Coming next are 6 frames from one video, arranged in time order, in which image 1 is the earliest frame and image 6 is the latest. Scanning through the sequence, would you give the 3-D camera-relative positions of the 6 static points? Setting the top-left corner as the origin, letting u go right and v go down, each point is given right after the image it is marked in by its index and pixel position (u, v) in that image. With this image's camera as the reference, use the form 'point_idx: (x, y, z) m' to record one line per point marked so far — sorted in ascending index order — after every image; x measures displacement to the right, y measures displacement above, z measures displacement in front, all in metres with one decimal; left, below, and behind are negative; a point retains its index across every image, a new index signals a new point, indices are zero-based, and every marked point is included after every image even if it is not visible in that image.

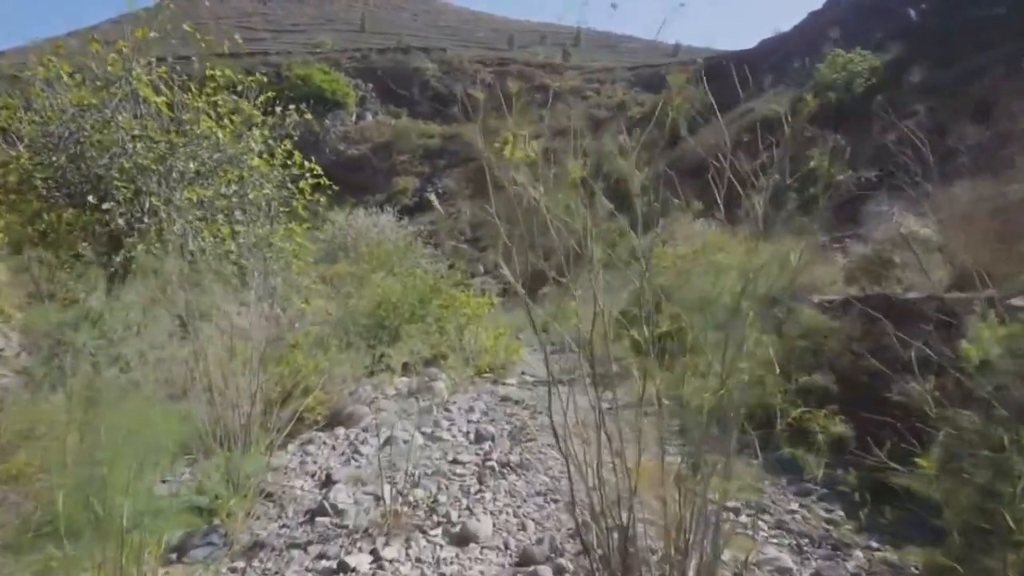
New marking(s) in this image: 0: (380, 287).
0: (-1.5, 0.0, +8.1) m
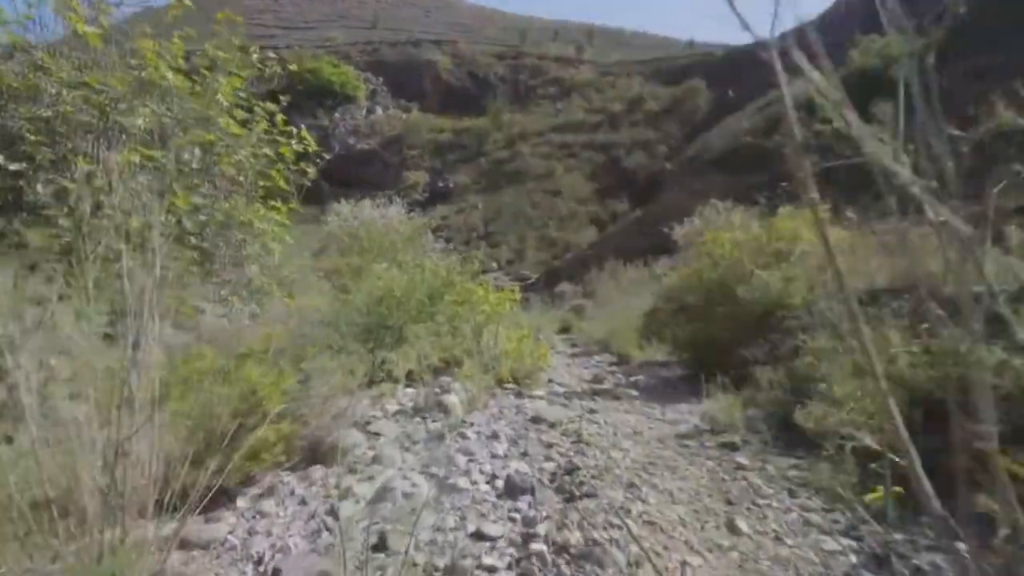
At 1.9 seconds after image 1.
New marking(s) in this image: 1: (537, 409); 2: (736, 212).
0: (-1.2, +0.1, +6.8) m
1: (+0.2, -0.9, +5.2) m
2: (+3.2, +1.1, +10.2) m
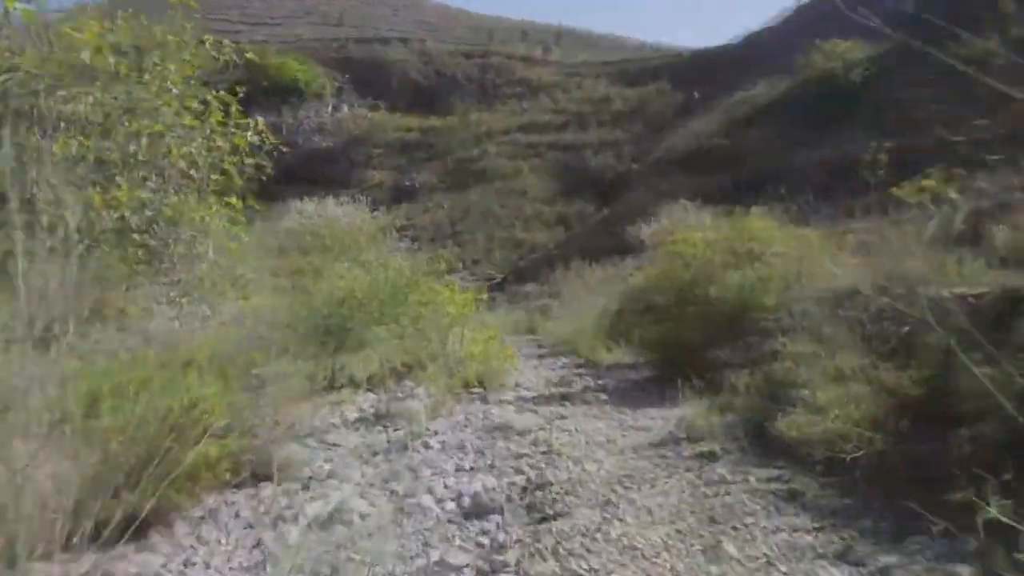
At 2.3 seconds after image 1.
0: (-1.5, +0.1, +6.5) m
1: (0.0, -0.9, +5.0) m
2: (+2.7, +1.1, +10.2) m
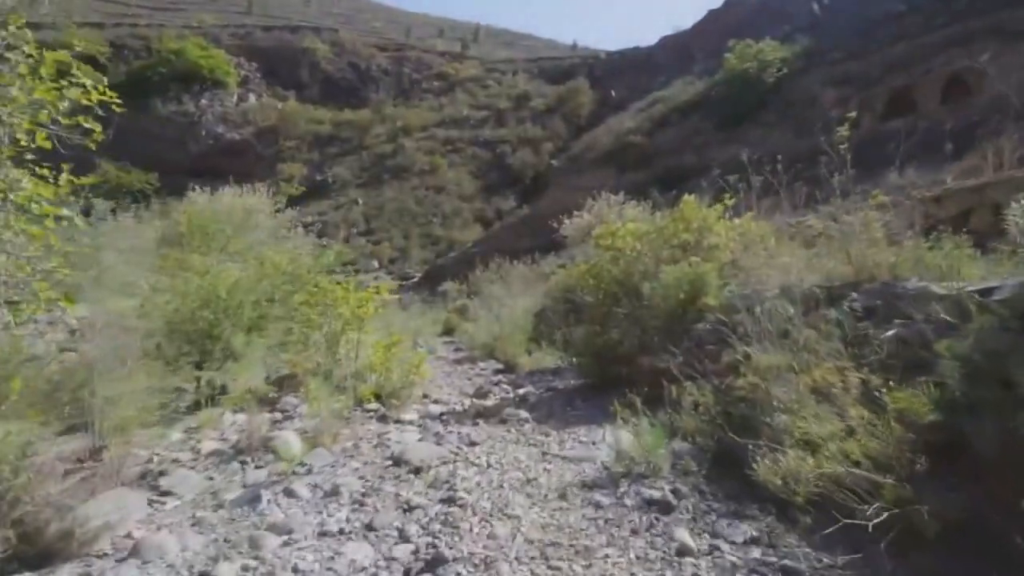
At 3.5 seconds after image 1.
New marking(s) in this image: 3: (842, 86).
0: (-2.3, +0.1, +5.4) m
1: (-0.6, -0.9, +4.0) m
2: (+1.5, +1.1, +9.5) m
3: (+8.6, +5.2, +18.9) m
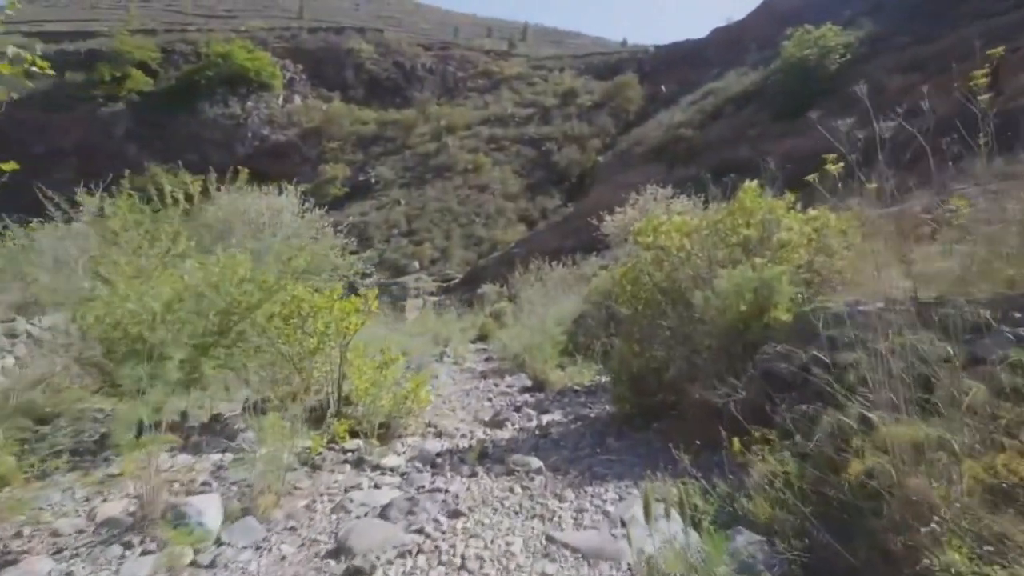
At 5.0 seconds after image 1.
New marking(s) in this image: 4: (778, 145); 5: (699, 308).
0: (-2.2, 0.0, +4.5) m
1: (-0.6, -0.9, +3.0) m
2: (+1.9, +1.0, +8.3) m
3: (+9.6, +5.2, +17.2) m
4: (+6.6, +3.6, +17.9) m
5: (+1.1, -0.1, +4.3) m
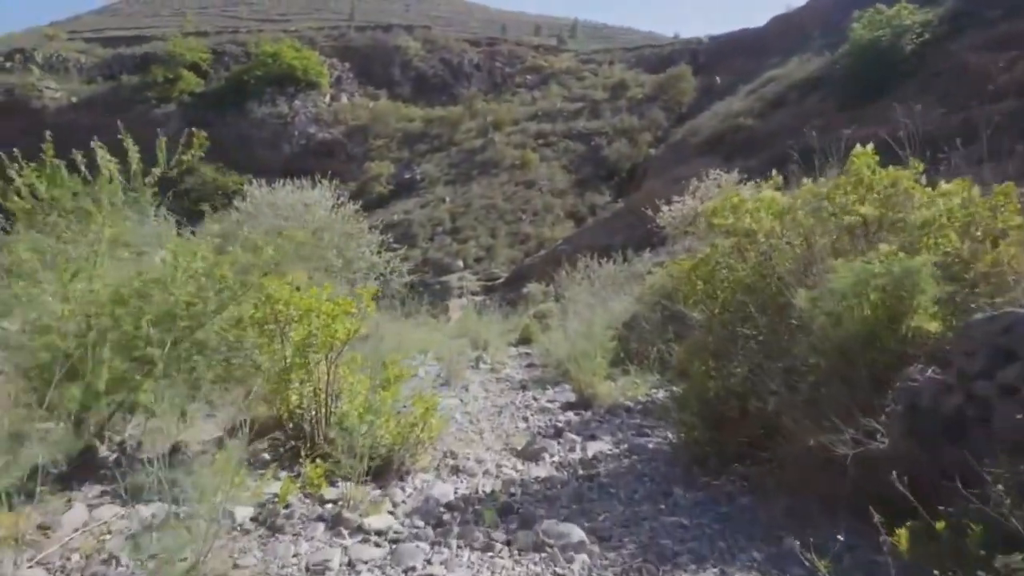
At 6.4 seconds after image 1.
0: (-2.0, 0.0, +3.6) m
1: (-0.6, -0.9, +2.0) m
2: (+2.3, +1.0, +7.1) m
3: (+10.6, +5.2, +15.4) m
4: (+7.7, +3.6, +16.4) m
5: (+1.3, -0.1, +3.2) m
